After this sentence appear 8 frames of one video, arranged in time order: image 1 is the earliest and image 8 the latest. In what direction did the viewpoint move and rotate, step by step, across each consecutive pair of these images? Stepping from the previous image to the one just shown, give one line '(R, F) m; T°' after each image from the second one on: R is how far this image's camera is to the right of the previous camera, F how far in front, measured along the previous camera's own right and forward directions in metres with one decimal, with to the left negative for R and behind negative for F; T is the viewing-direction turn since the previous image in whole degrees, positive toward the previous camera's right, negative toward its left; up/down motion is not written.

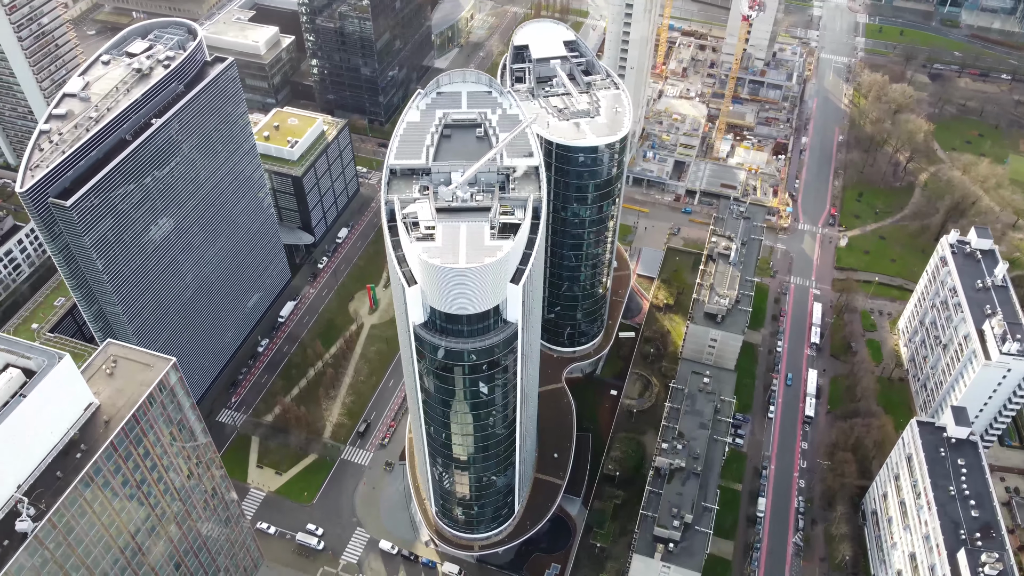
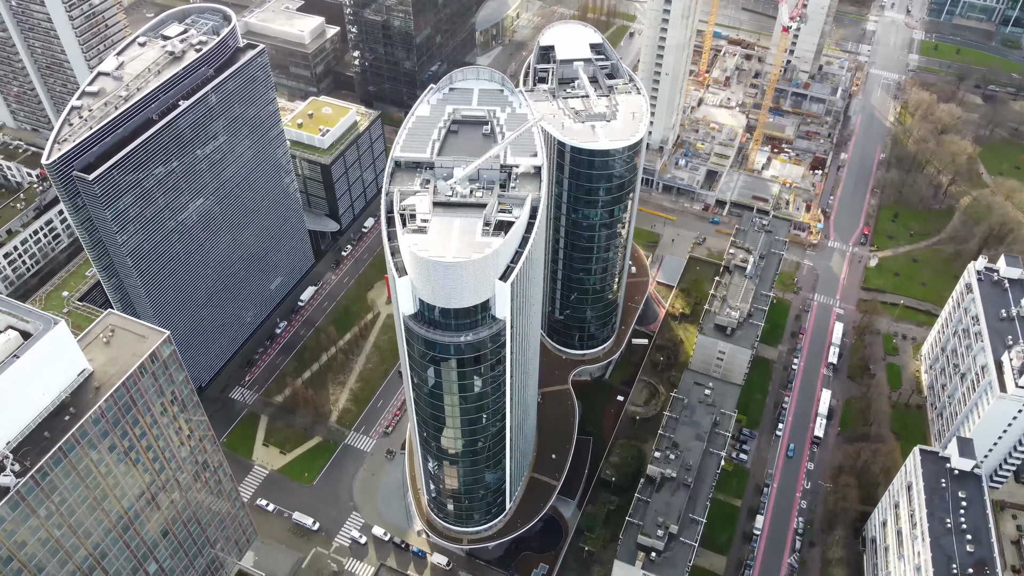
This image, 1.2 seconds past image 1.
(+9.7, -0.6) m; -4°
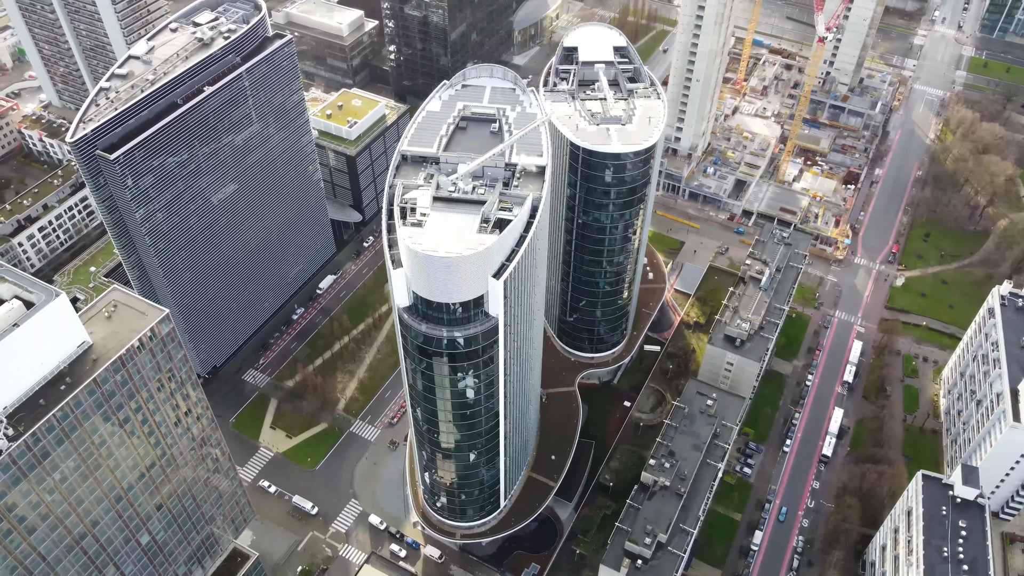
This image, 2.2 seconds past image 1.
(+7.8, -0.2) m; -3°
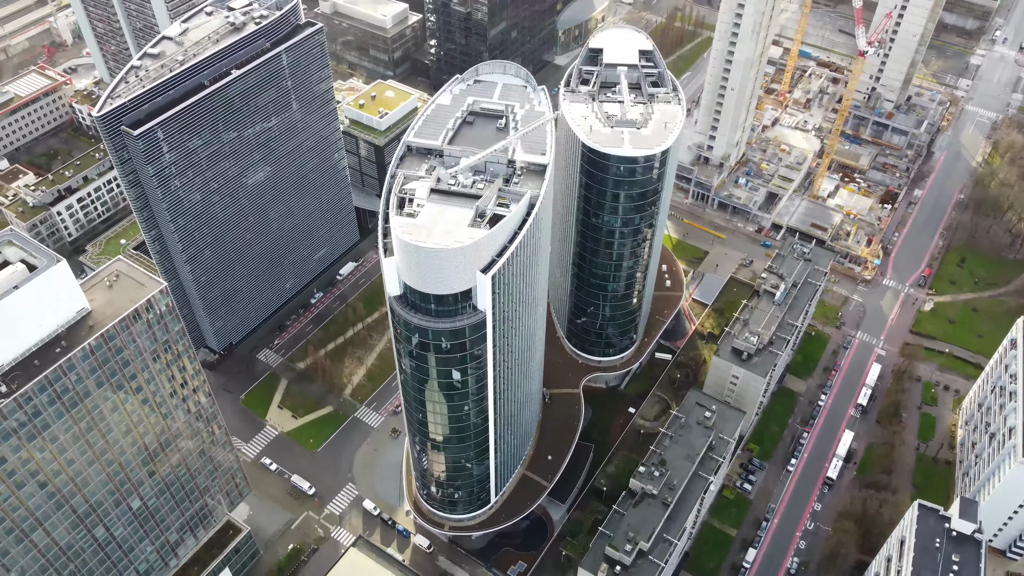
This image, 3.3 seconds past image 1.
(+9.9, 0.0) m; -4°
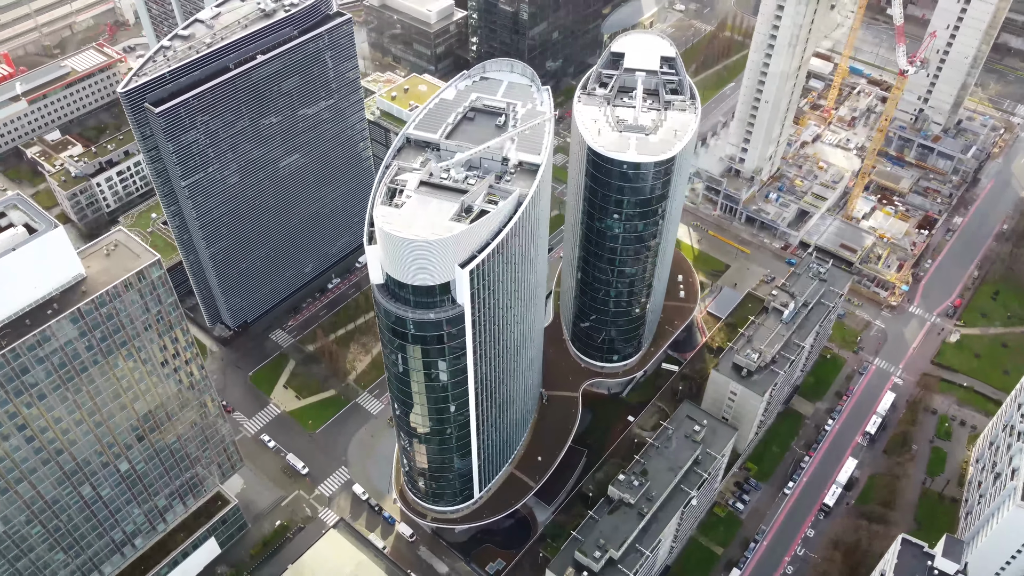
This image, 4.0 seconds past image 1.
(+12.7, +0.1) m; -4°
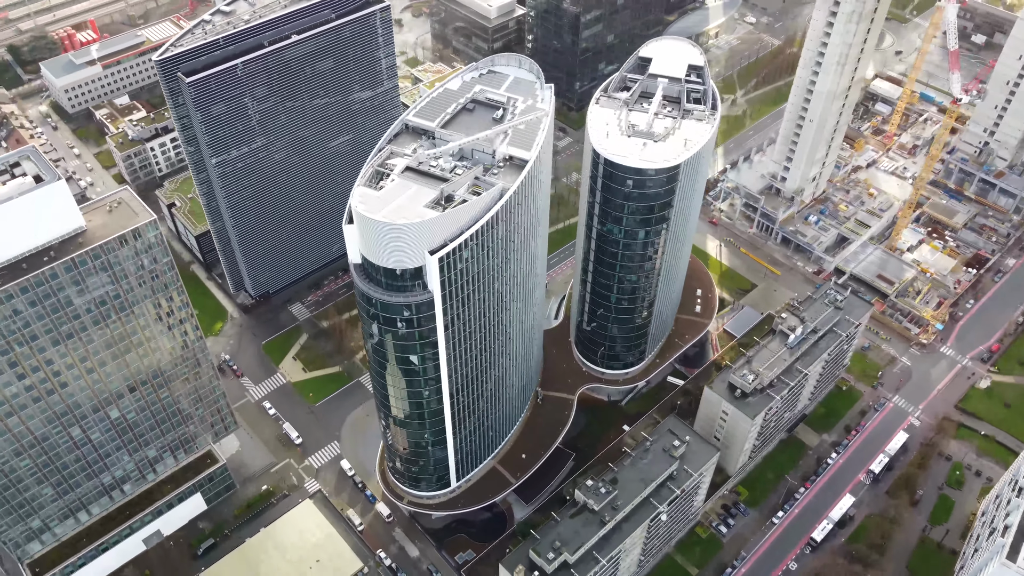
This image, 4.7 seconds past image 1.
(+17.8, +0.5) m; -6°
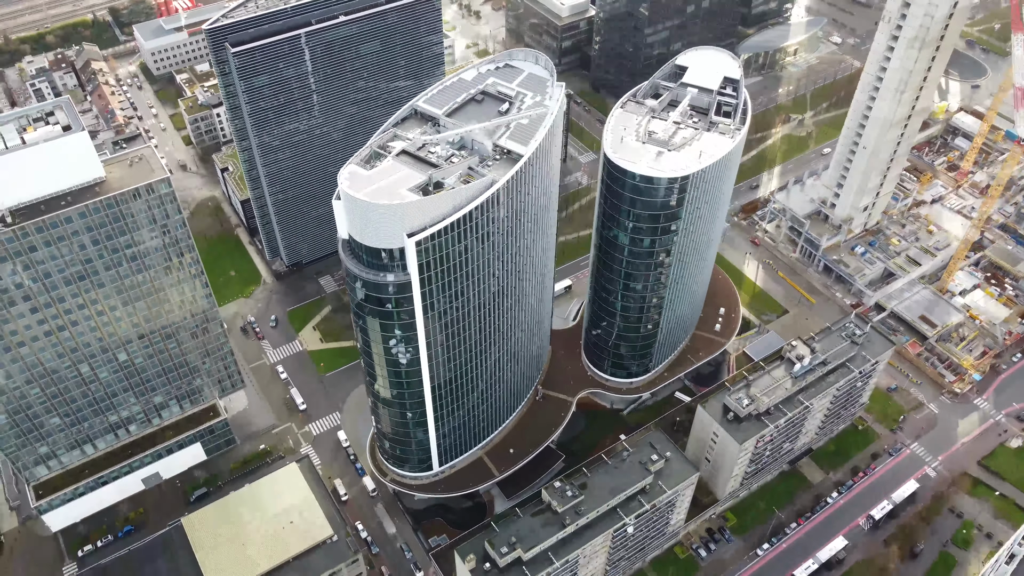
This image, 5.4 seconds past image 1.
(+18.9, +0.2) m; -6°
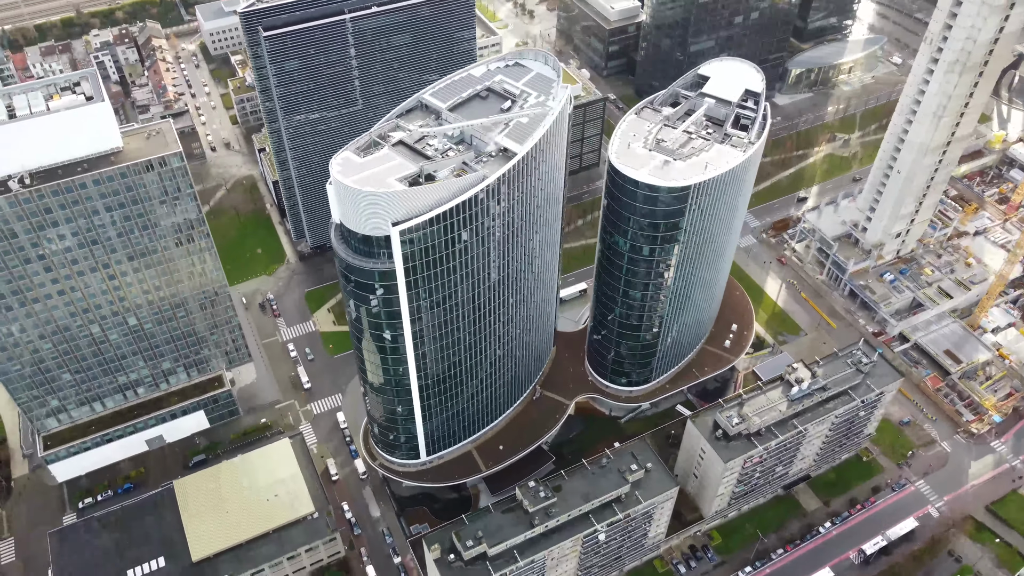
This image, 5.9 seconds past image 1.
(+13.8, -0.2) m; -5°
